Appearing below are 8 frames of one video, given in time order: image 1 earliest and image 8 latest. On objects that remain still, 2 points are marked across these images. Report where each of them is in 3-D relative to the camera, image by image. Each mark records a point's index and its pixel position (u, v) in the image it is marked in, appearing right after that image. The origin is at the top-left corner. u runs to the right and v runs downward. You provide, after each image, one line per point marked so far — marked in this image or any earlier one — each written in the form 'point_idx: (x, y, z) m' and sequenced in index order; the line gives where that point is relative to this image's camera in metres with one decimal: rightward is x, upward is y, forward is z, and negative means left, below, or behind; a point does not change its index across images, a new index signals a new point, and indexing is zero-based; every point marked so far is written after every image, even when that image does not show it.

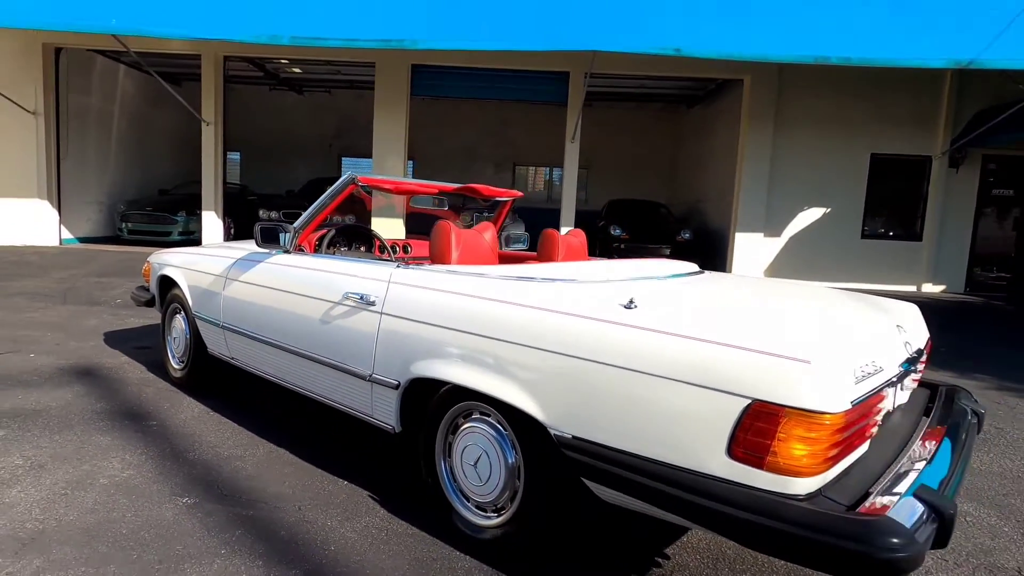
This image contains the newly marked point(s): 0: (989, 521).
0: (+2.0, -1.0, +2.6) m
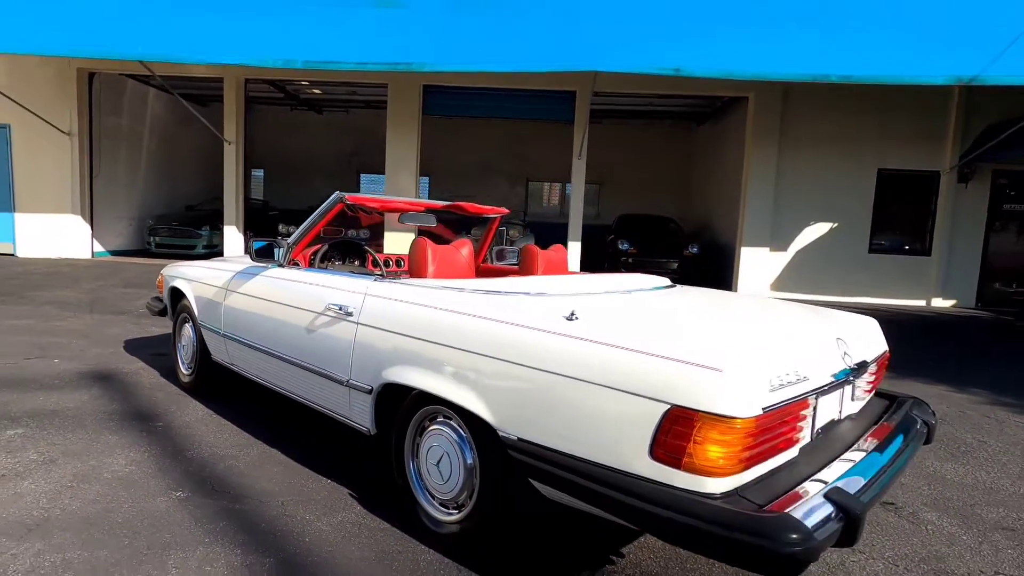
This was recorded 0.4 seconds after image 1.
0: (+1.9, -1.1, +2.6) m
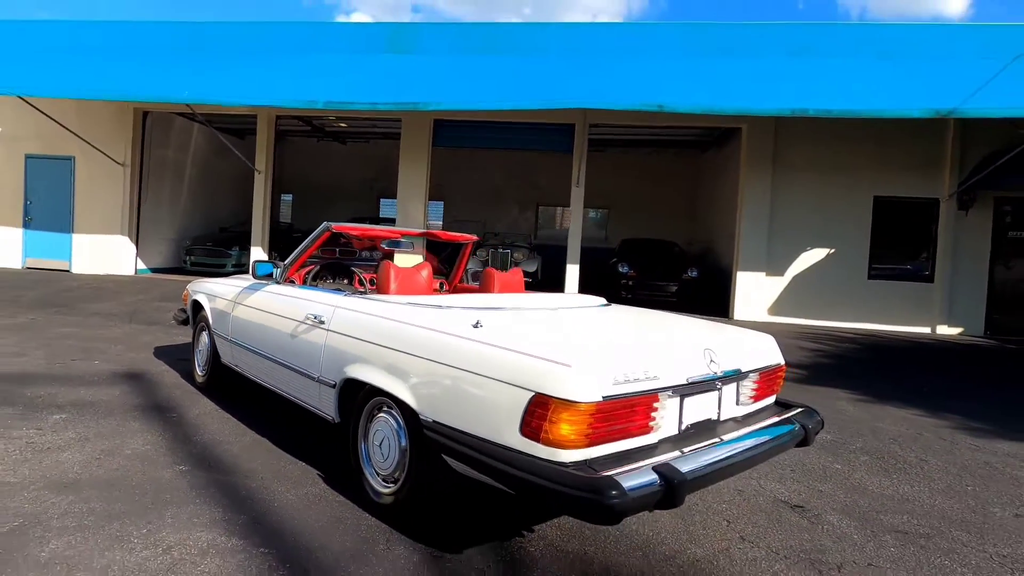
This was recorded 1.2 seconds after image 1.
0: (+1.6, -1.2, +2.9) m
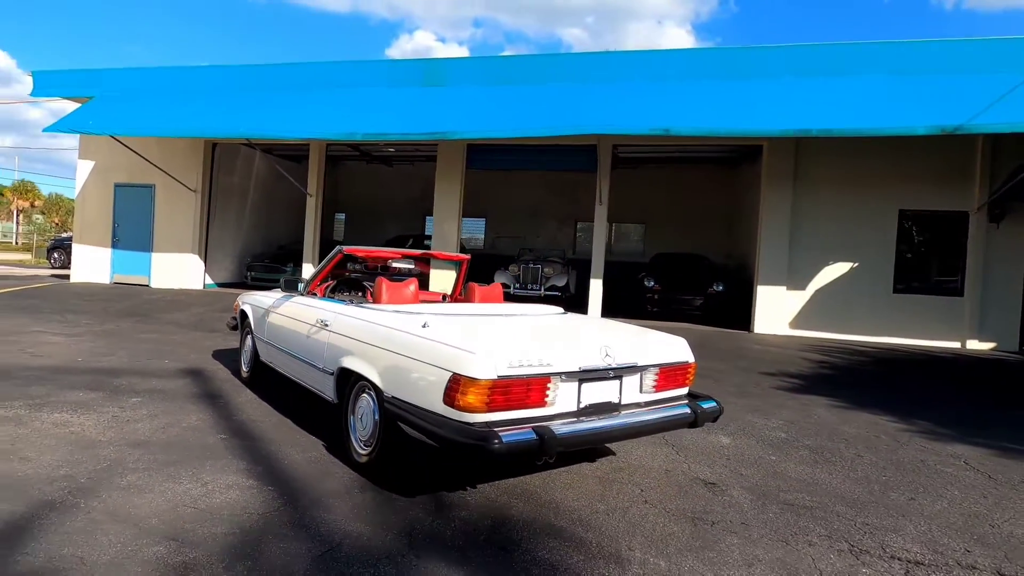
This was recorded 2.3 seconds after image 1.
0: (+1.3, -1.3, +3.6) m
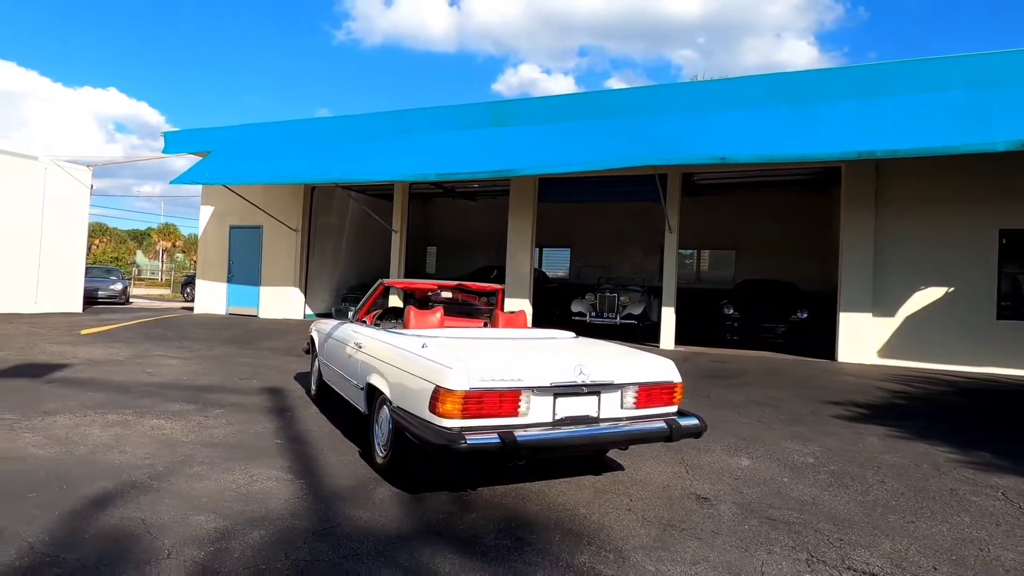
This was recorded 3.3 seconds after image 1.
0: (+1.3, -1.4, +3.8) m
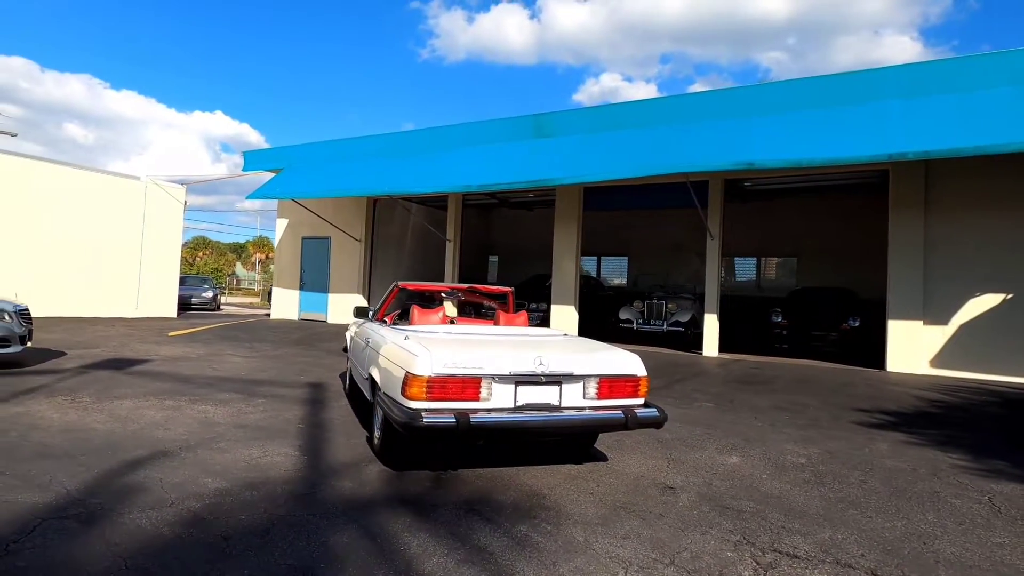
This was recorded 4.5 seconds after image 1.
0: (+1.1, -1.4, +4.0) m
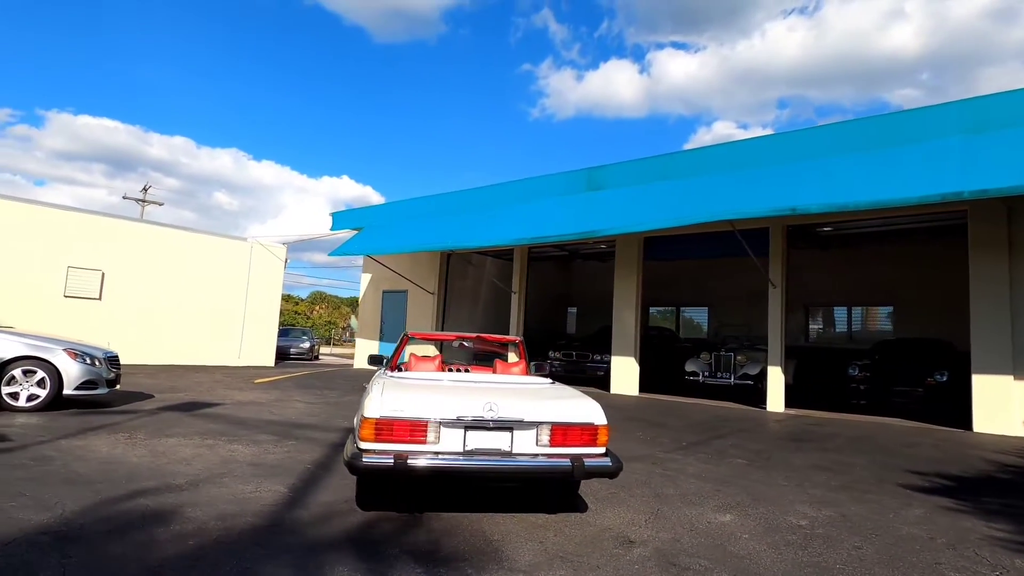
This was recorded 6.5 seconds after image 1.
0: (+0.8, -1.7, +3.9) m
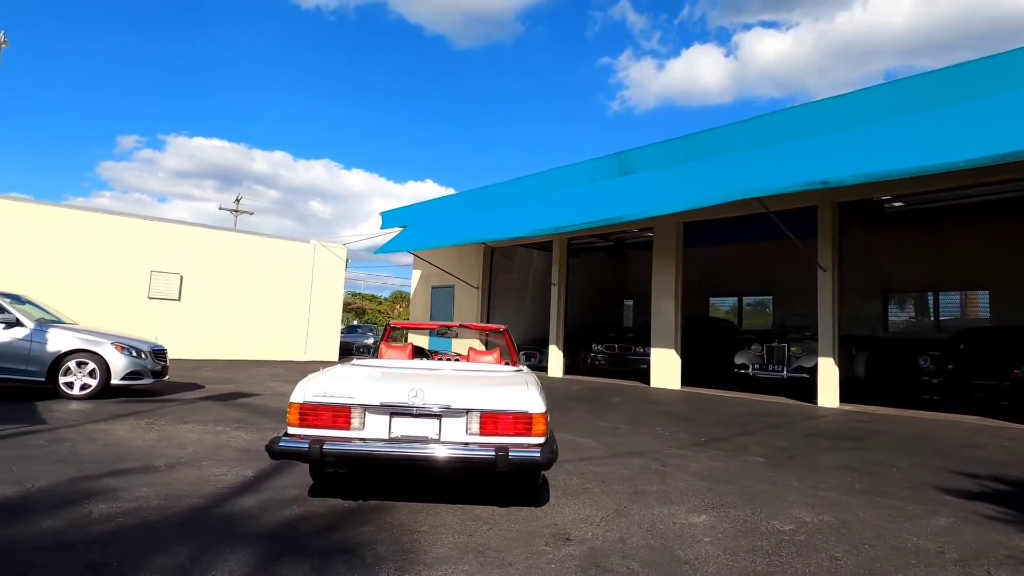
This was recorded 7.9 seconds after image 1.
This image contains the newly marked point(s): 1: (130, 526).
0: (+0.3, -1.6, +3.6) m
1: (-2.3, -1.5, +3.6) m
